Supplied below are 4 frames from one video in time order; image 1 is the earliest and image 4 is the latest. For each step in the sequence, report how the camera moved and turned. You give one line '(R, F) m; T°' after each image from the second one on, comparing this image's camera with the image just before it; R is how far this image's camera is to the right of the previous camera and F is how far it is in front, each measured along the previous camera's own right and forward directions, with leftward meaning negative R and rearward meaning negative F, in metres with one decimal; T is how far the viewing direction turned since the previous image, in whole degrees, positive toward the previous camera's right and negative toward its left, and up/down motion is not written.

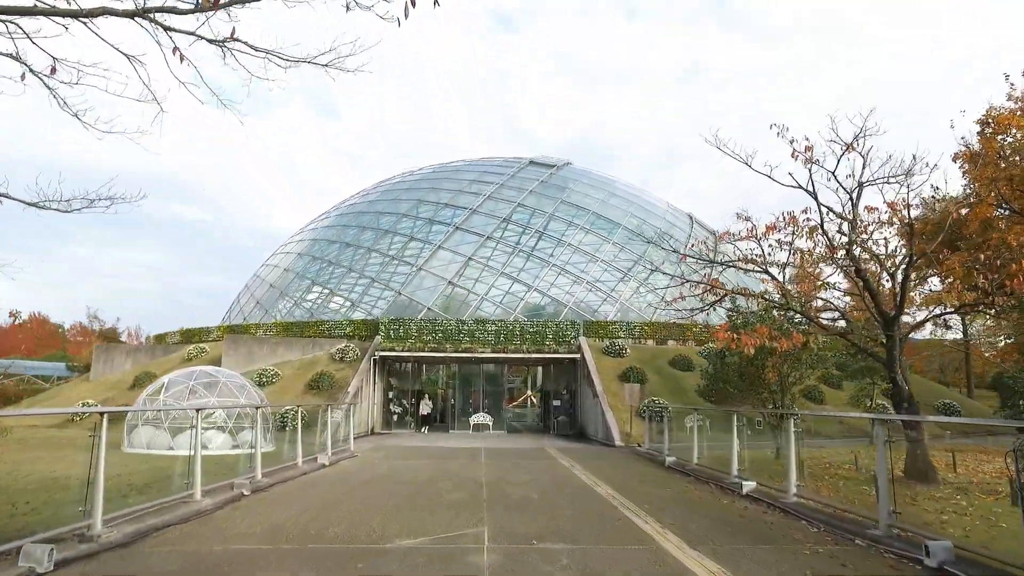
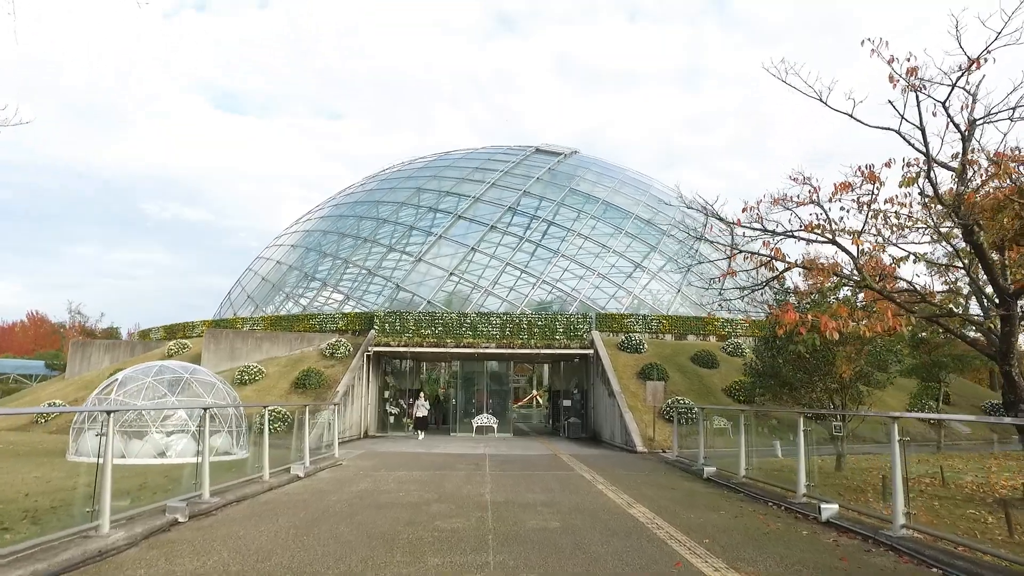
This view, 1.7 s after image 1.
(-0.1, +2.1) m; 0°
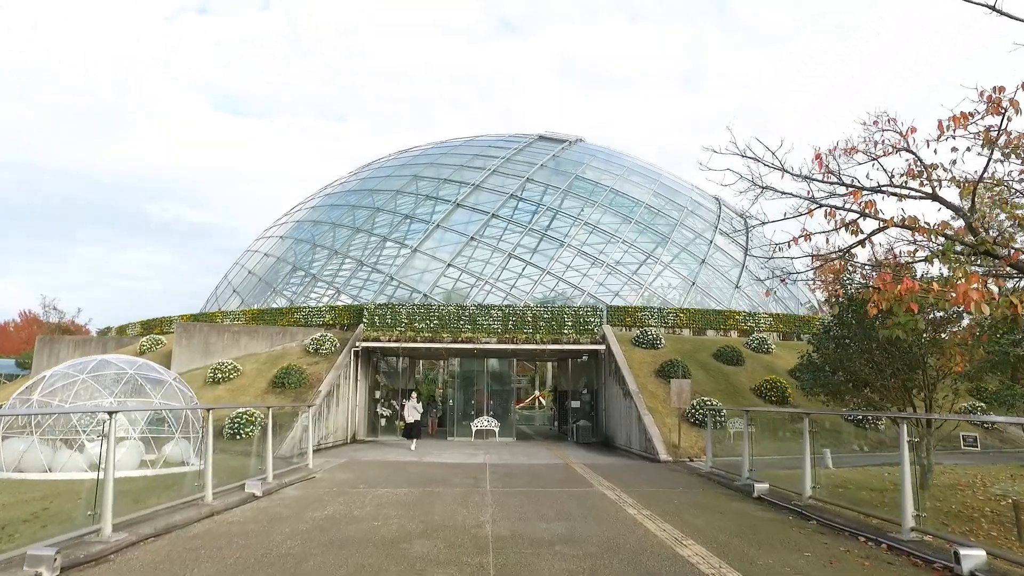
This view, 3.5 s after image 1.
(-0.1, +2.2) m; 0°
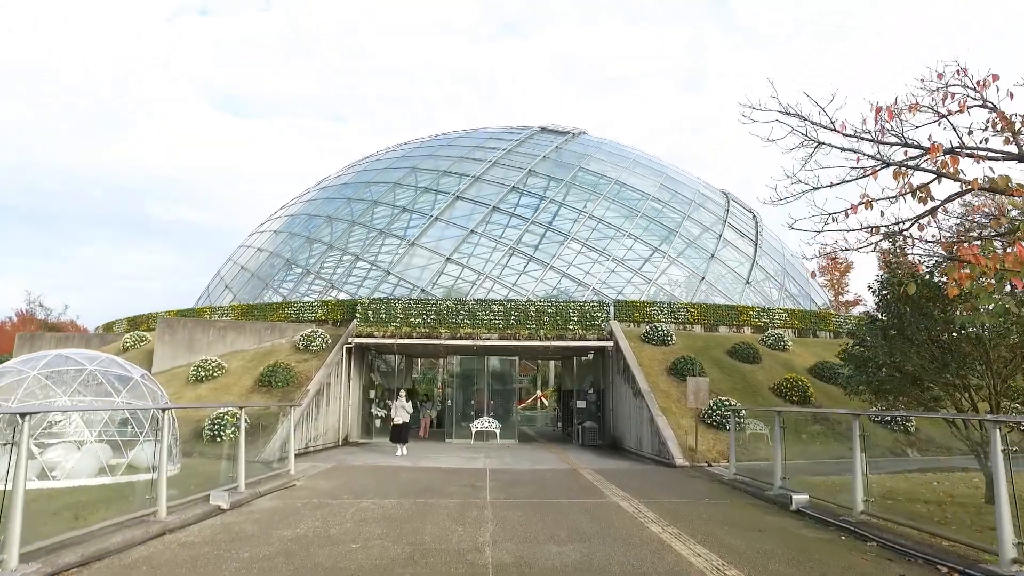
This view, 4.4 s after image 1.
(0.0, +1.2) m; 0°
